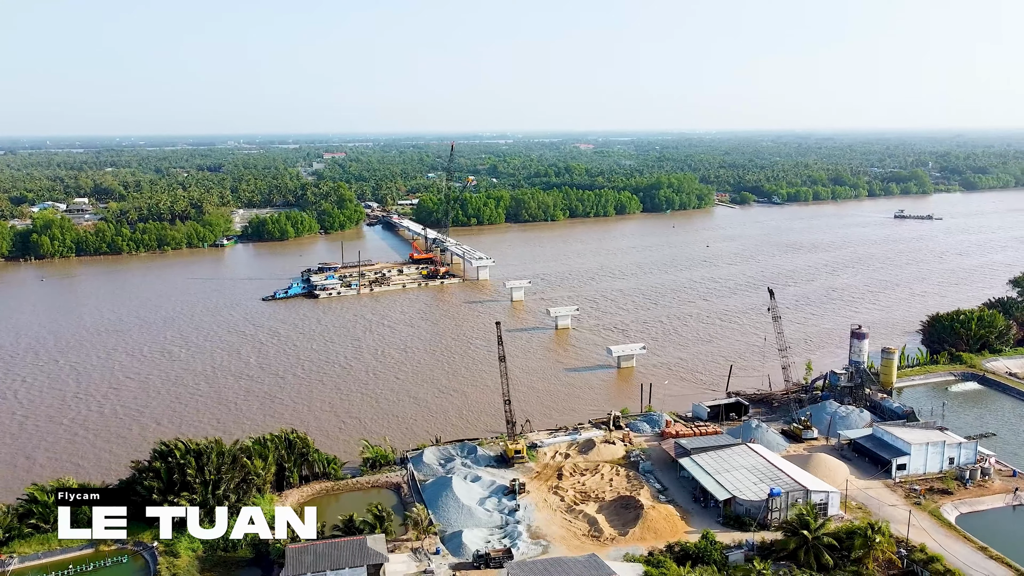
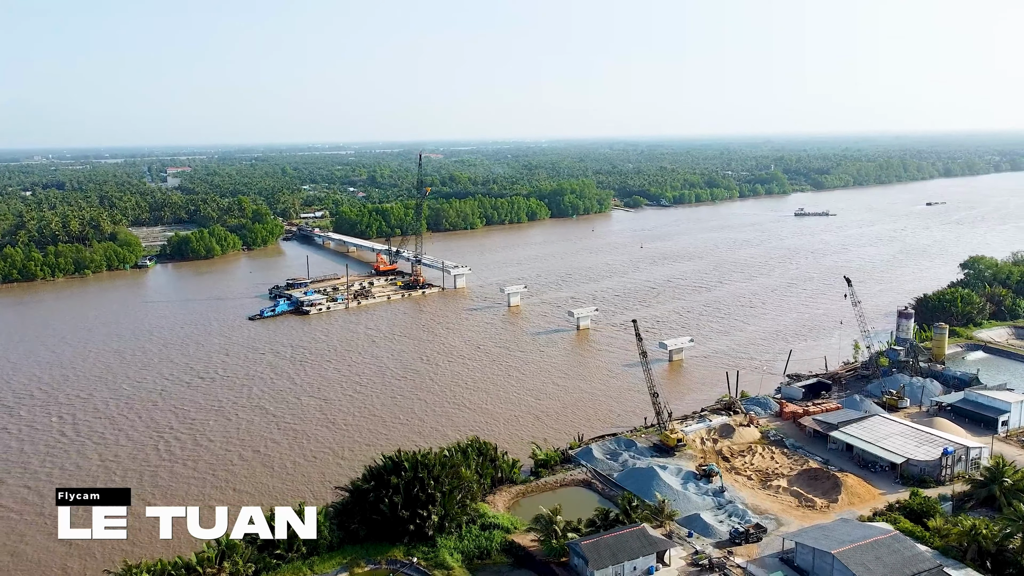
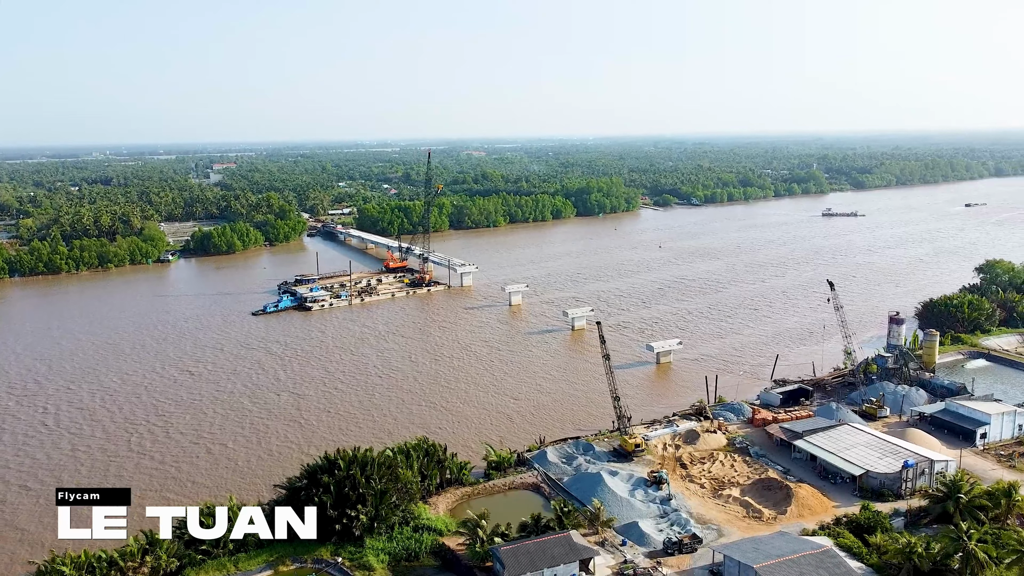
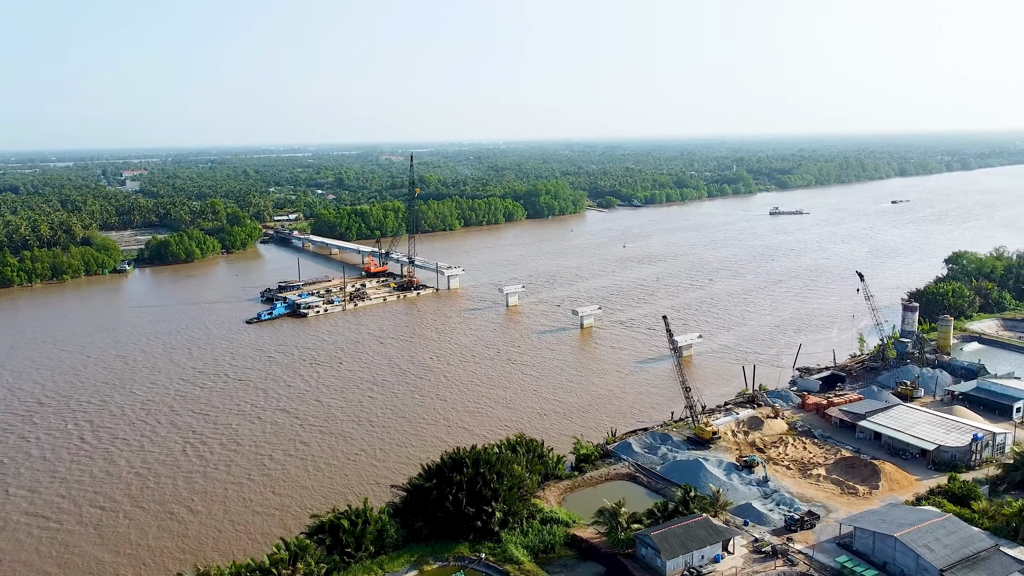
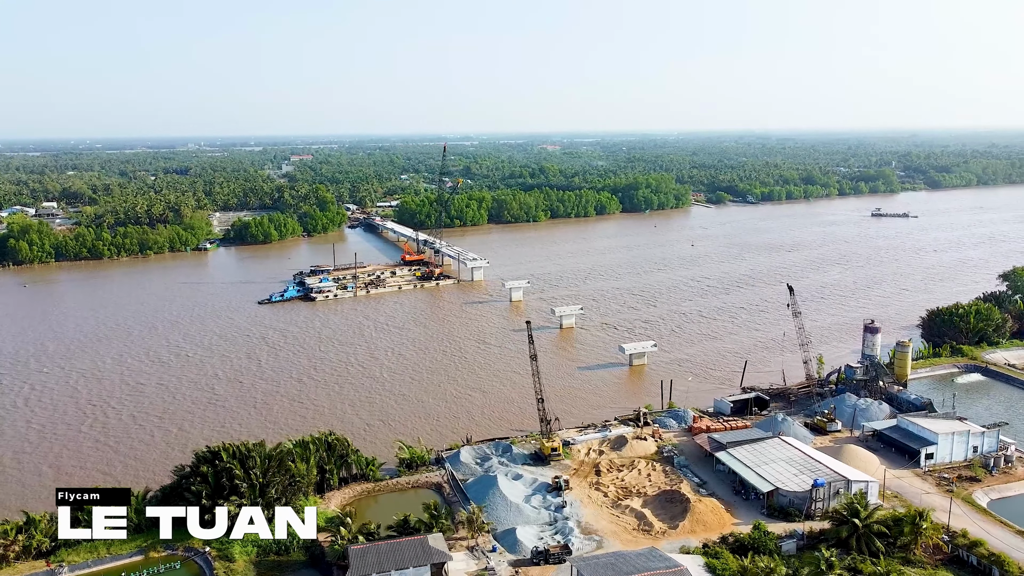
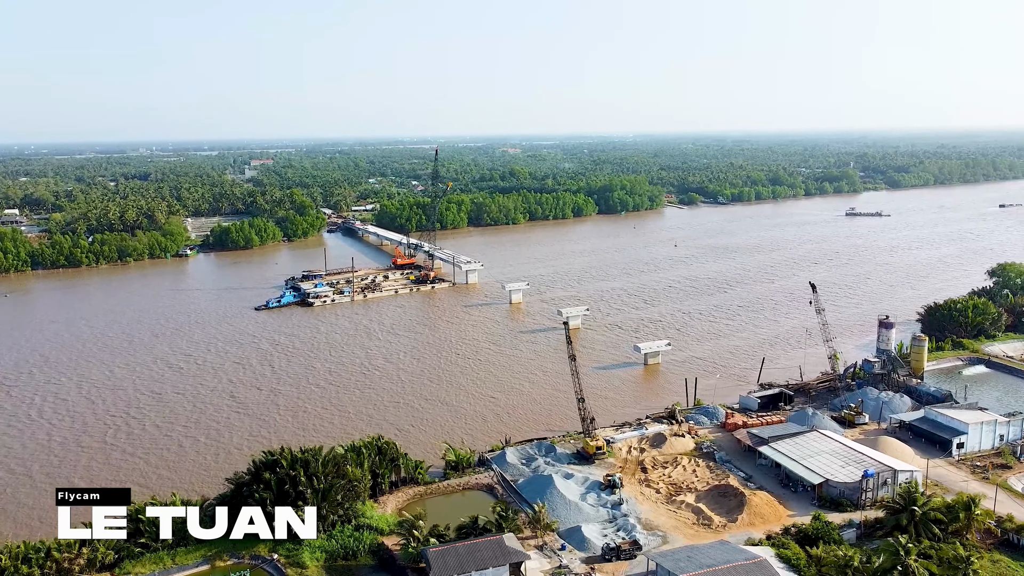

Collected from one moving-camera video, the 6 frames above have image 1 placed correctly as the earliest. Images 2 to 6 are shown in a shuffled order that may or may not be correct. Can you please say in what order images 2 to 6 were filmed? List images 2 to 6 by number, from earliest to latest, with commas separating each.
5, 6, 3, 2, 4
